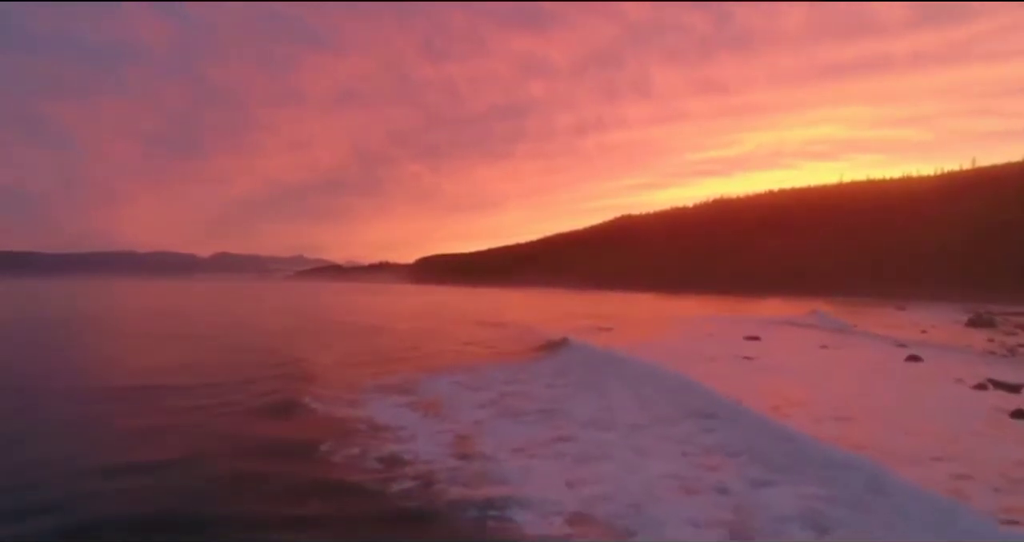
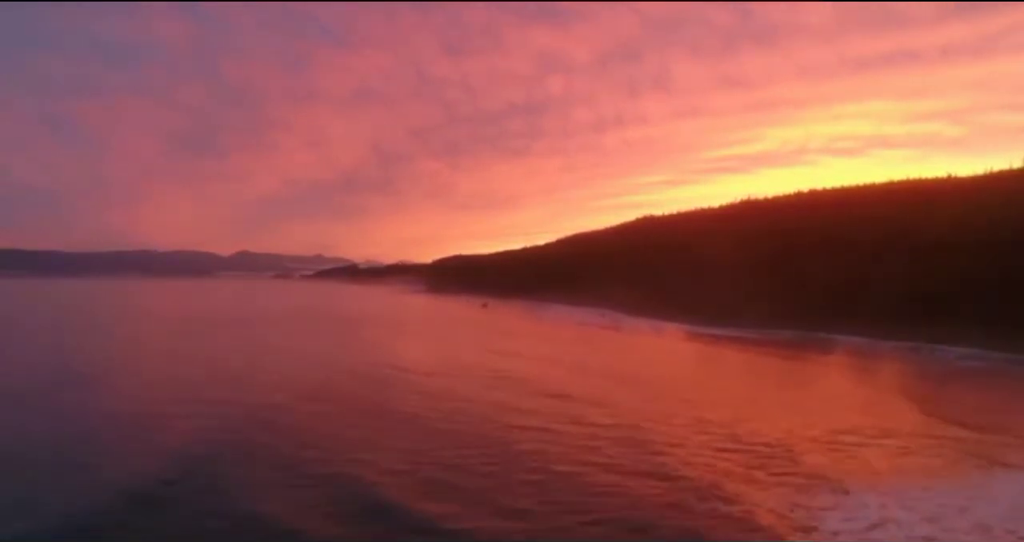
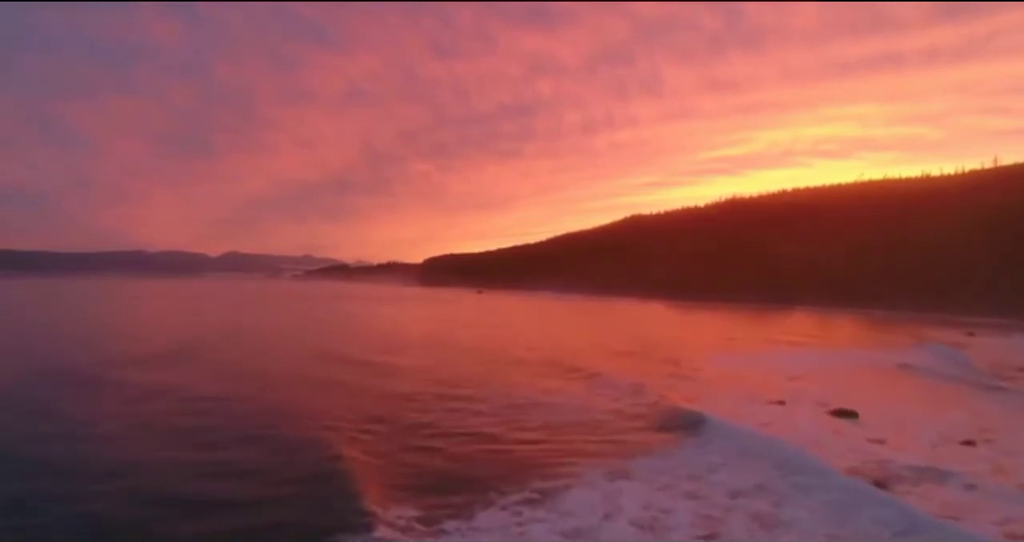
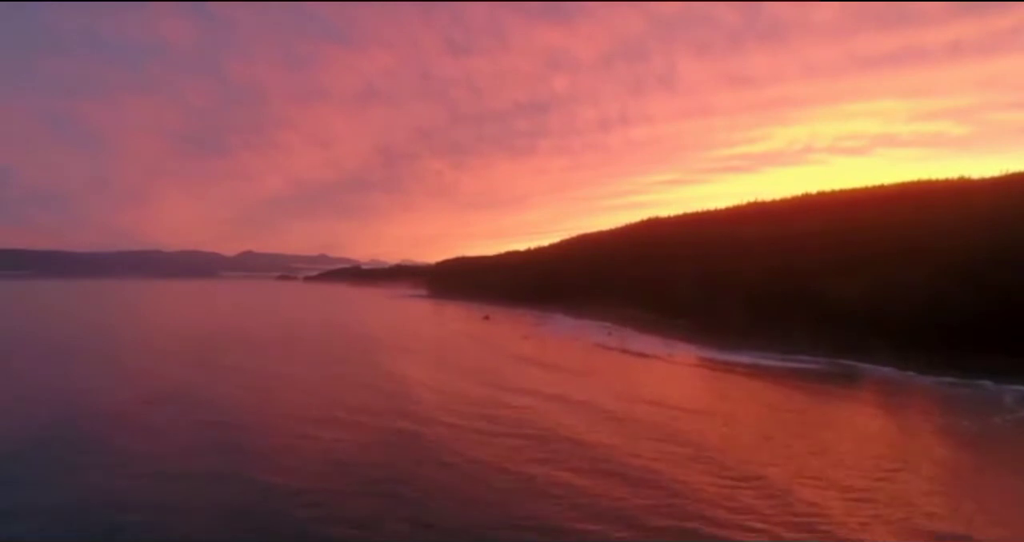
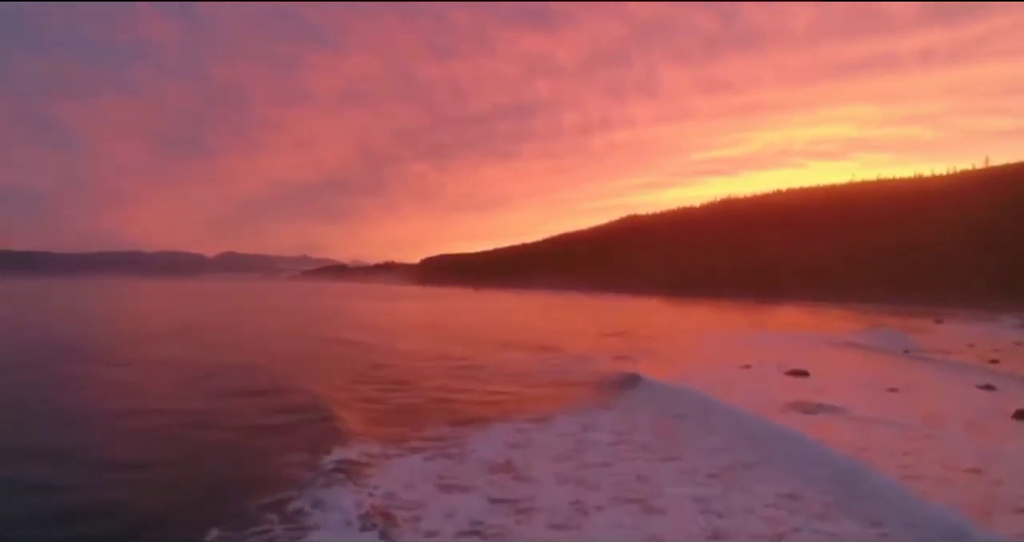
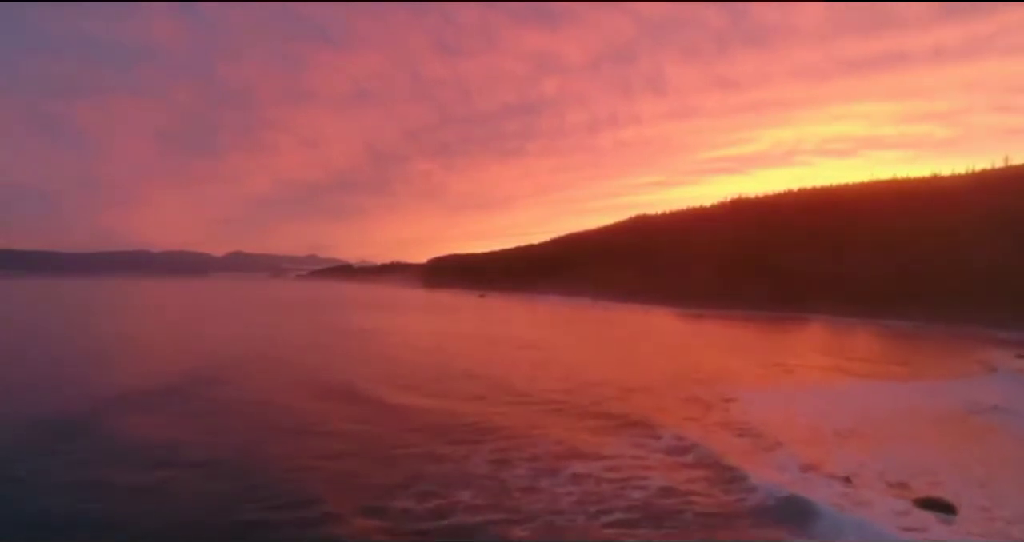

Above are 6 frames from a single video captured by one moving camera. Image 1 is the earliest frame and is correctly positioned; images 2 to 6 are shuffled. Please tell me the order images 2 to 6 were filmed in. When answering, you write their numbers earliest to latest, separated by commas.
5, 3, 6, 2, 4
